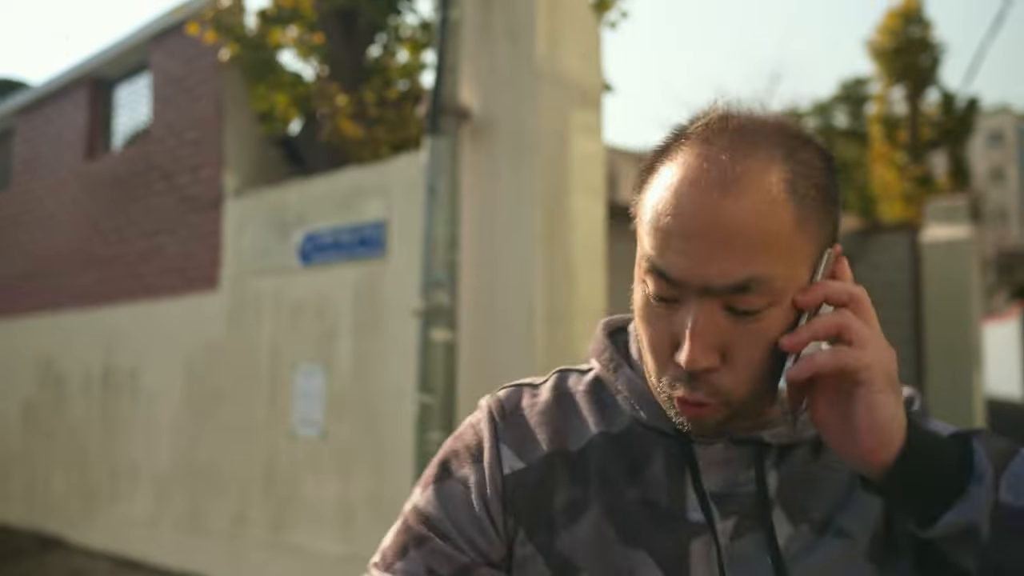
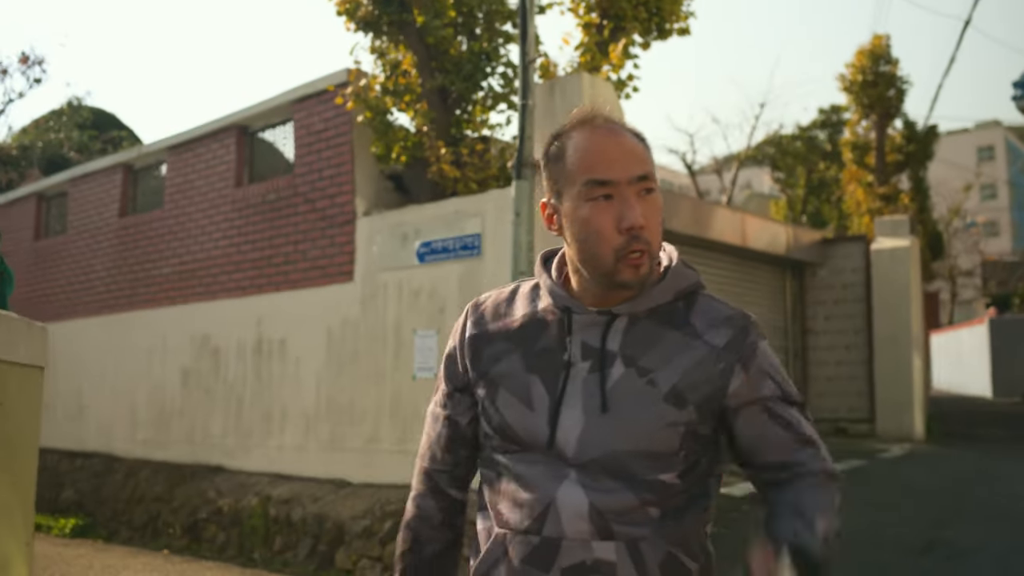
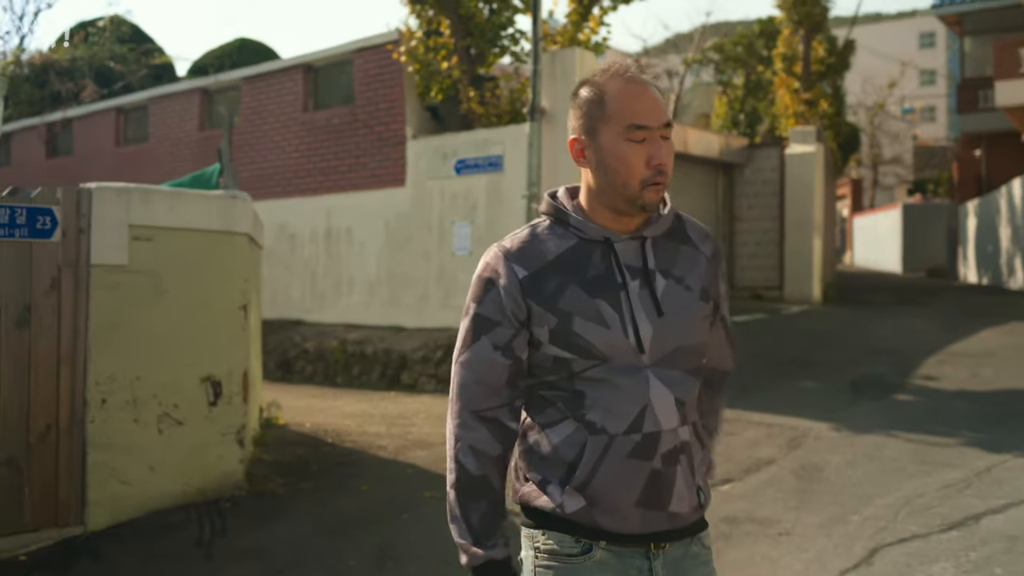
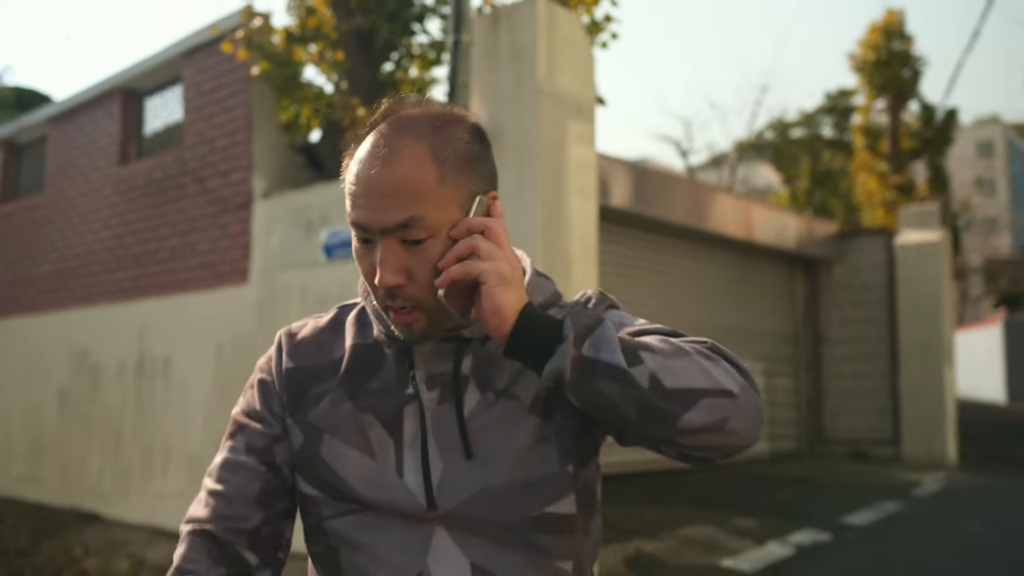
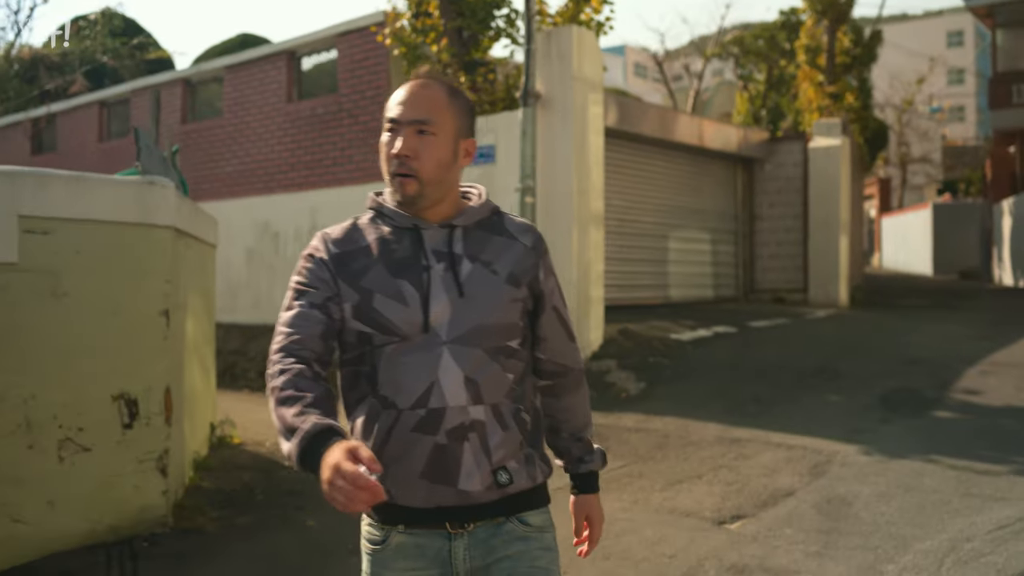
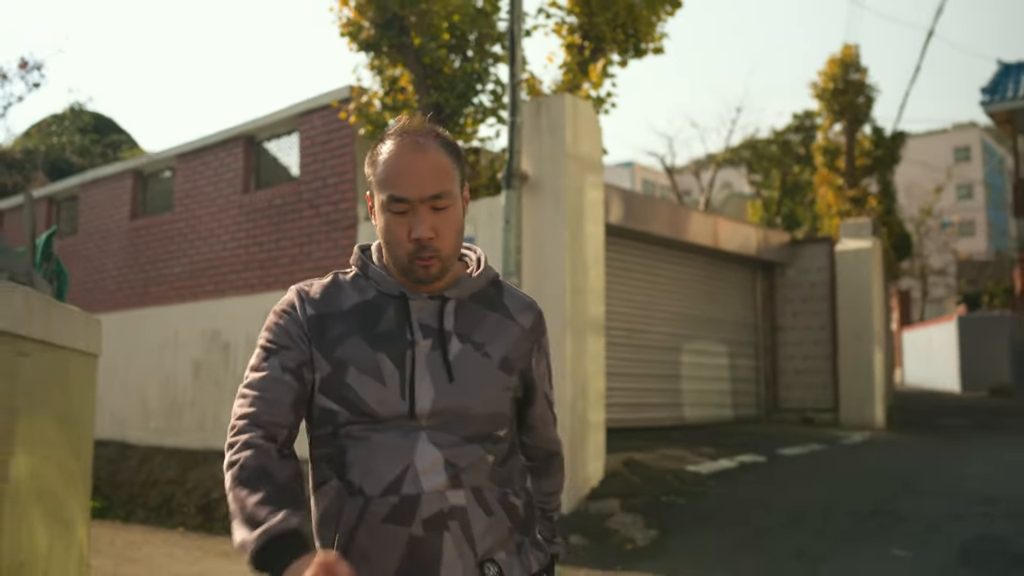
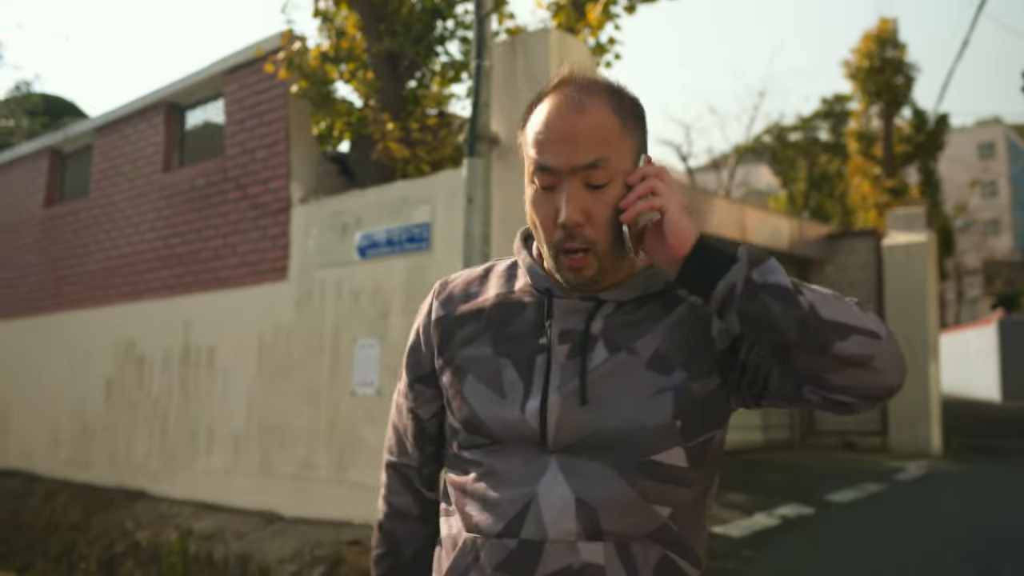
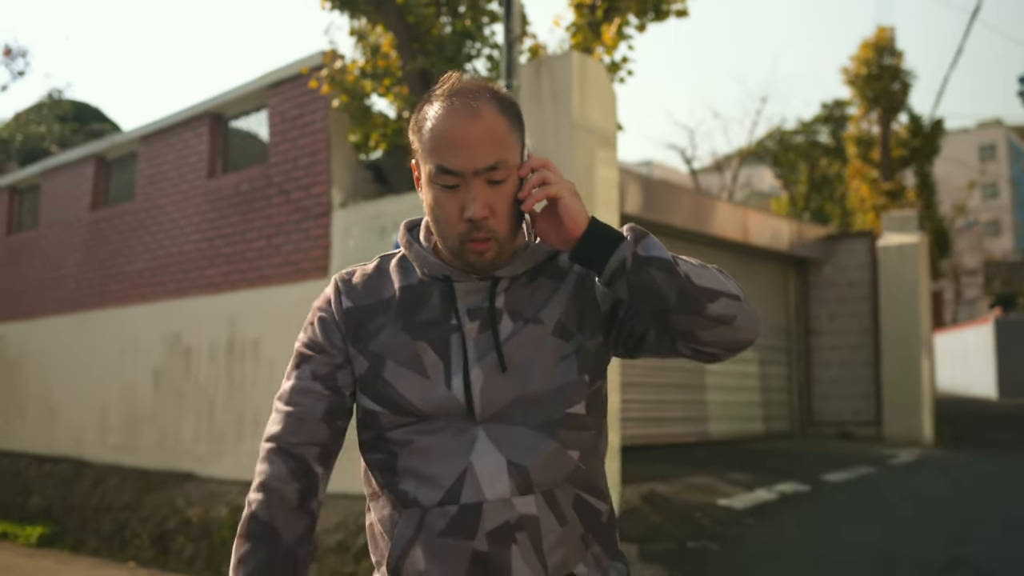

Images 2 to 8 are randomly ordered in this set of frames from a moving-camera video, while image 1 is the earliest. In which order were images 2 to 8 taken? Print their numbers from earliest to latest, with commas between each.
4, 7, 8, 2, 6, 5, 3
